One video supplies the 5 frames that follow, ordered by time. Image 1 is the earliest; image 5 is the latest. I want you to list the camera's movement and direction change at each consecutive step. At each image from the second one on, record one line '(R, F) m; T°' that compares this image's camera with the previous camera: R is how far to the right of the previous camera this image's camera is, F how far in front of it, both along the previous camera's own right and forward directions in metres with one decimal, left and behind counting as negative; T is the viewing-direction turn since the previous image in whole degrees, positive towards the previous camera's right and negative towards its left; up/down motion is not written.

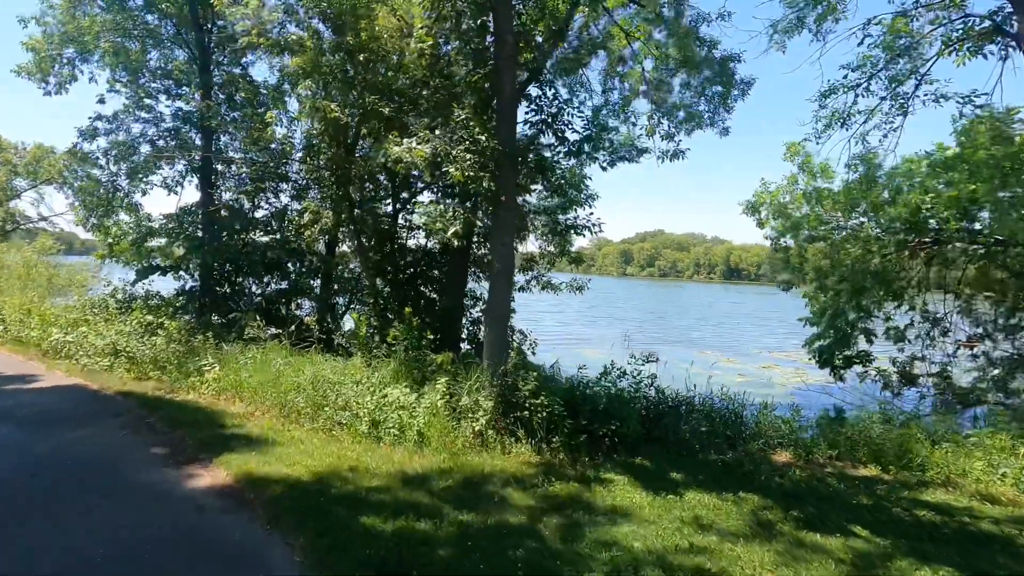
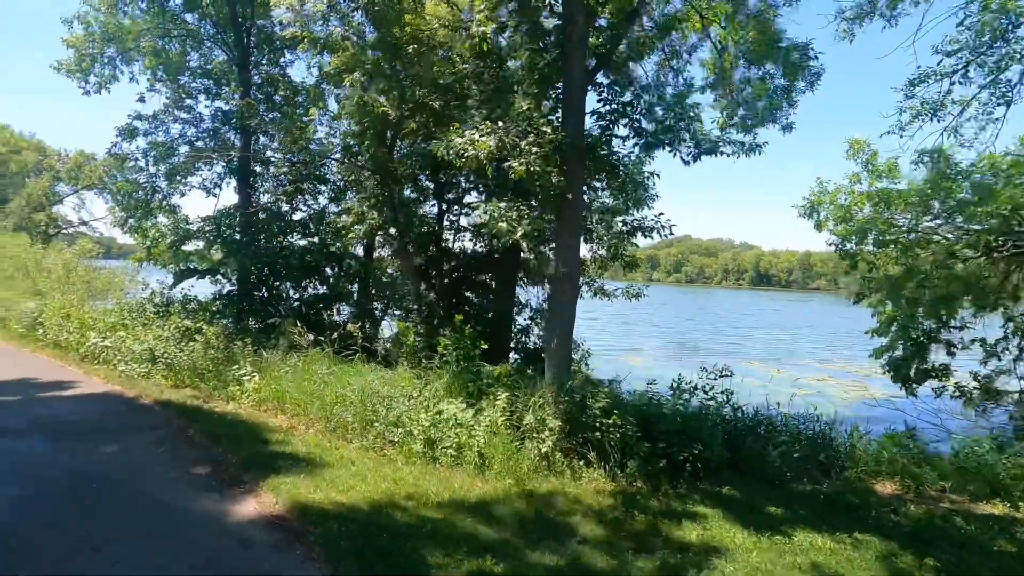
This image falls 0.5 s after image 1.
(-0.6, +0.7) m; -3°
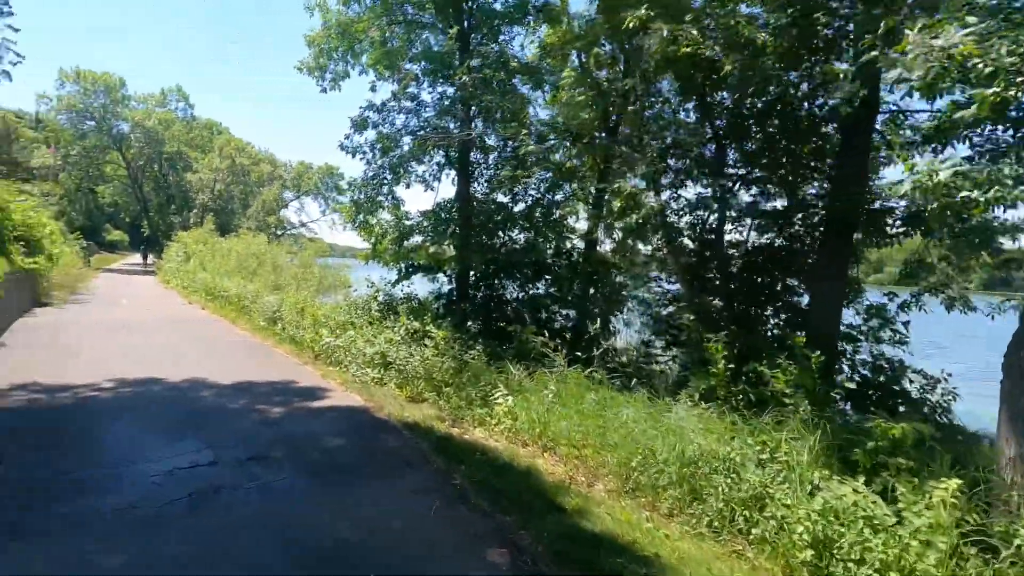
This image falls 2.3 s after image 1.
(-2.2, +2.0) m; -17°
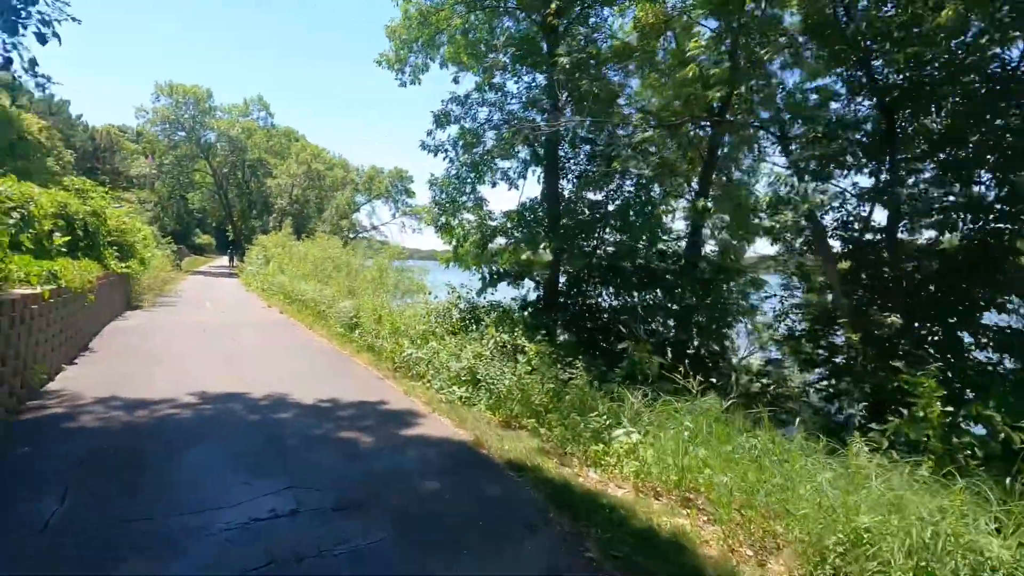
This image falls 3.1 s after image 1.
(-0.7, +1.2) m; -7°
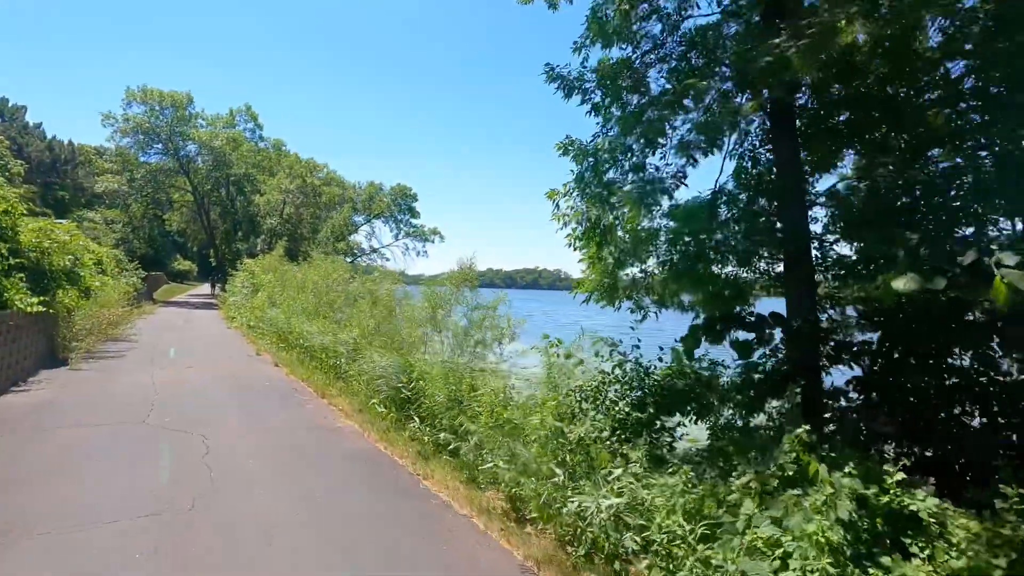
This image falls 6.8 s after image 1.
(-2.8, +5.8) m; +1°
